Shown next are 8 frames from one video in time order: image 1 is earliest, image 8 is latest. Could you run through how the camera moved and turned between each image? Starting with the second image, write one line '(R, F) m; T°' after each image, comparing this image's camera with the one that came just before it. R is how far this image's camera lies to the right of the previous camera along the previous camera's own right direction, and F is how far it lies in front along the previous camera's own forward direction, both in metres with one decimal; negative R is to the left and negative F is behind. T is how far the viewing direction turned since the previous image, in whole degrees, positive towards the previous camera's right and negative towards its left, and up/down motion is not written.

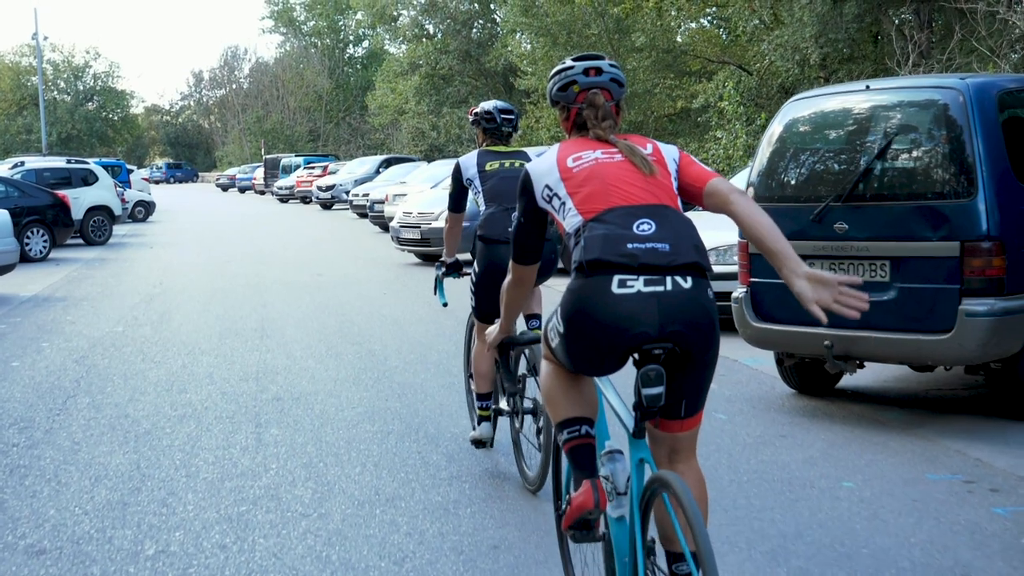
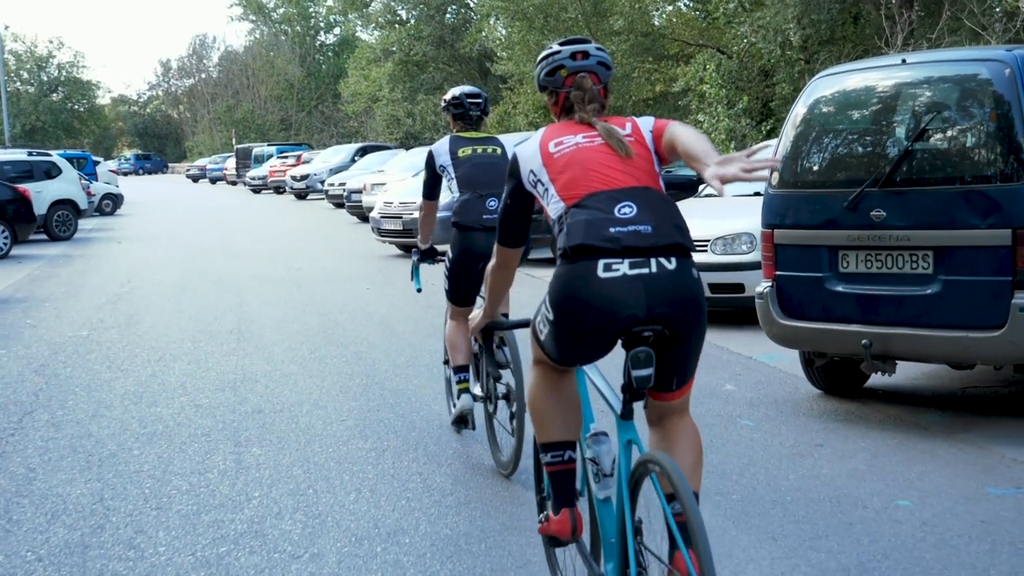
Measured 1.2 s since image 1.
(-0.1, +0.6) m; +1°
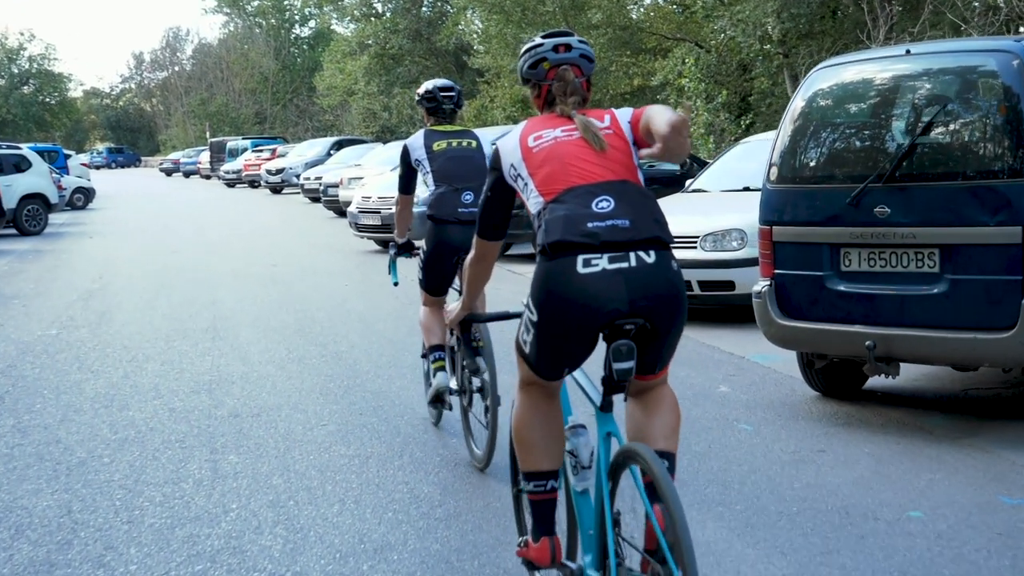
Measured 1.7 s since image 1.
(-0.1, +0.3) m; +1°
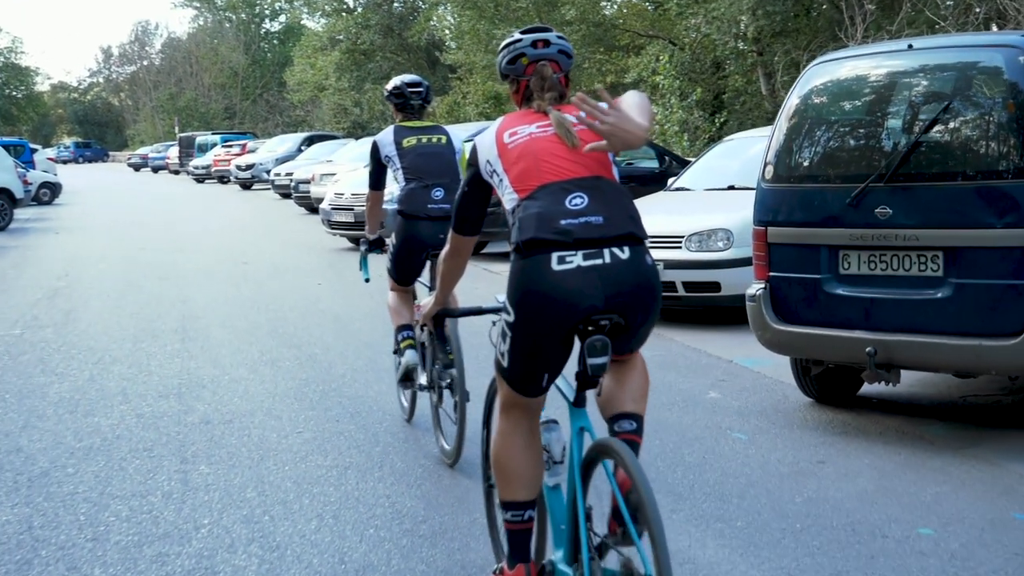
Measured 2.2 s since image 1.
(-0.1, +0.3) m; +1°
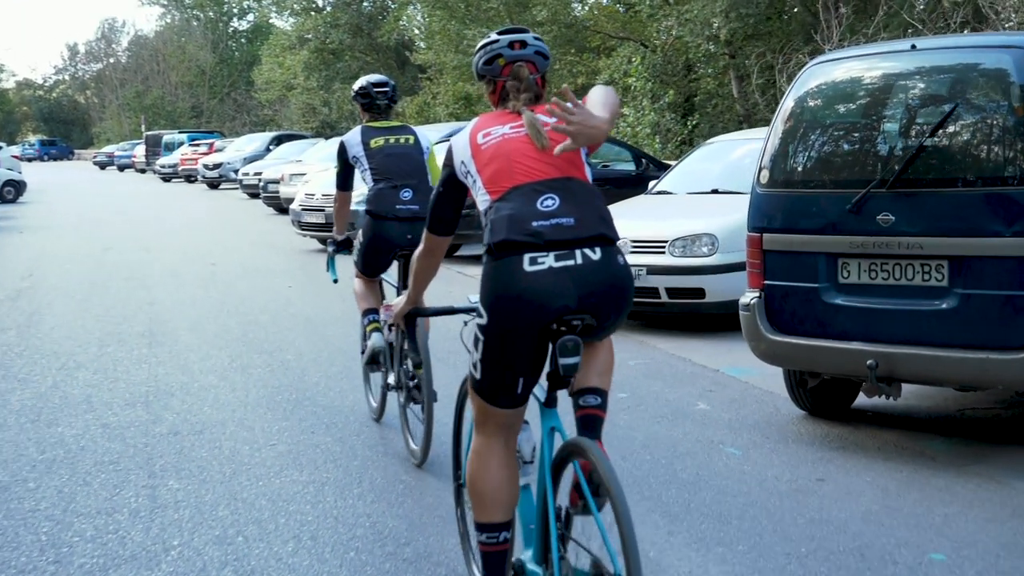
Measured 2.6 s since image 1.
(-0.1, +0.2) m; +1°
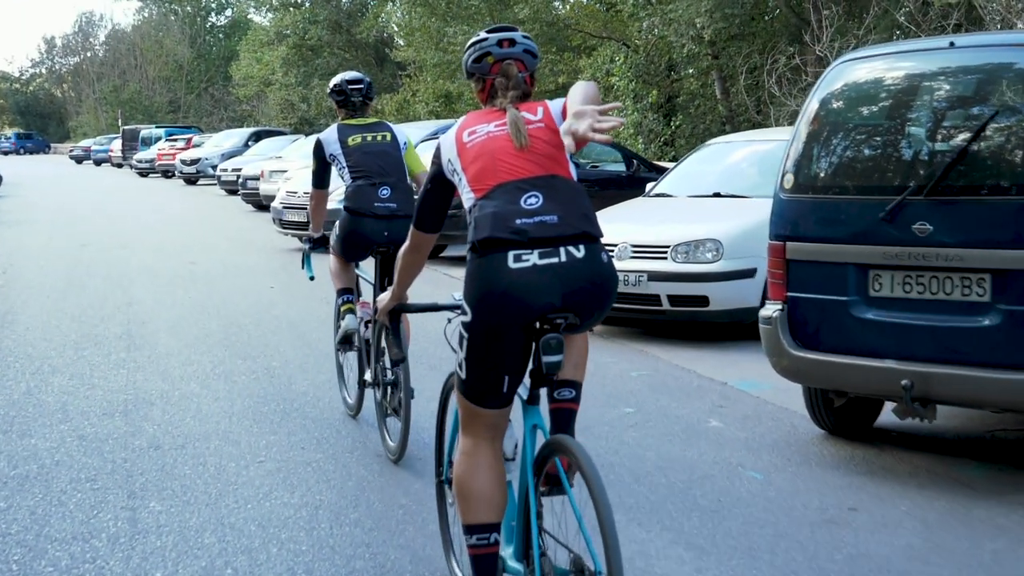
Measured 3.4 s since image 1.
(-0.1, +0.4) m; +1°
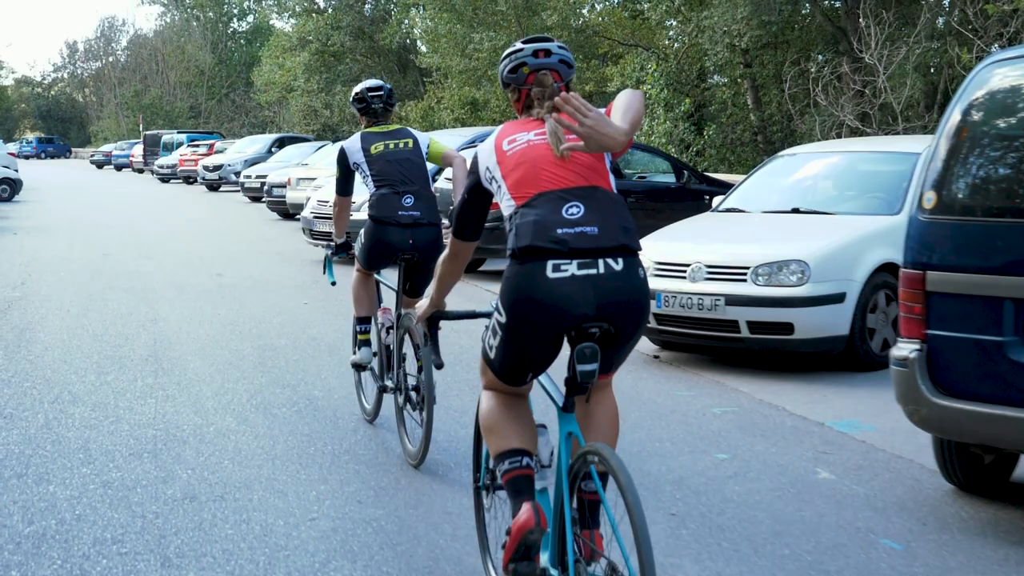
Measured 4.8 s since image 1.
(-0.2, +0.7) m; -1°
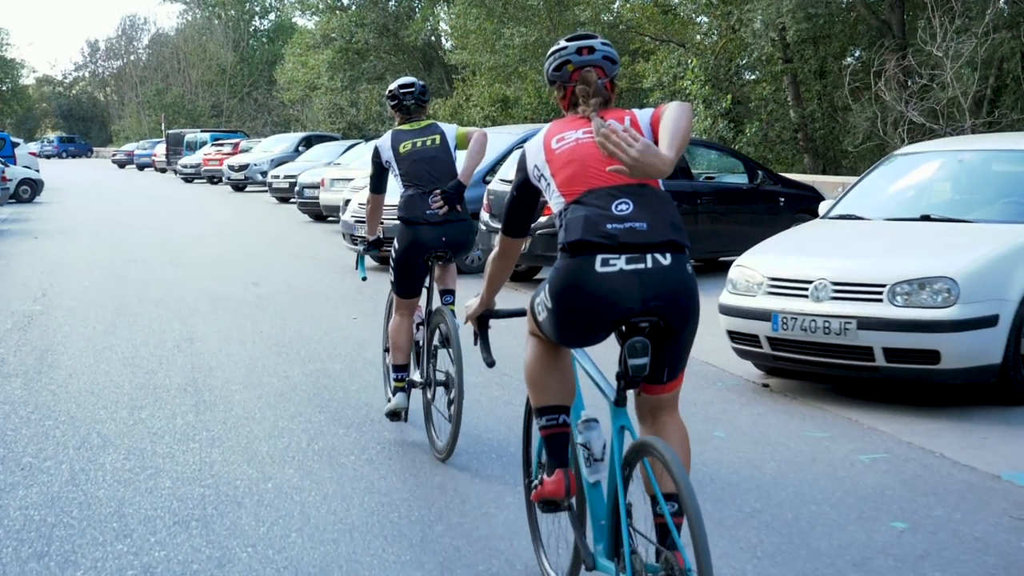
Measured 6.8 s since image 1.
(-0.3, +1.0) m; -1°
